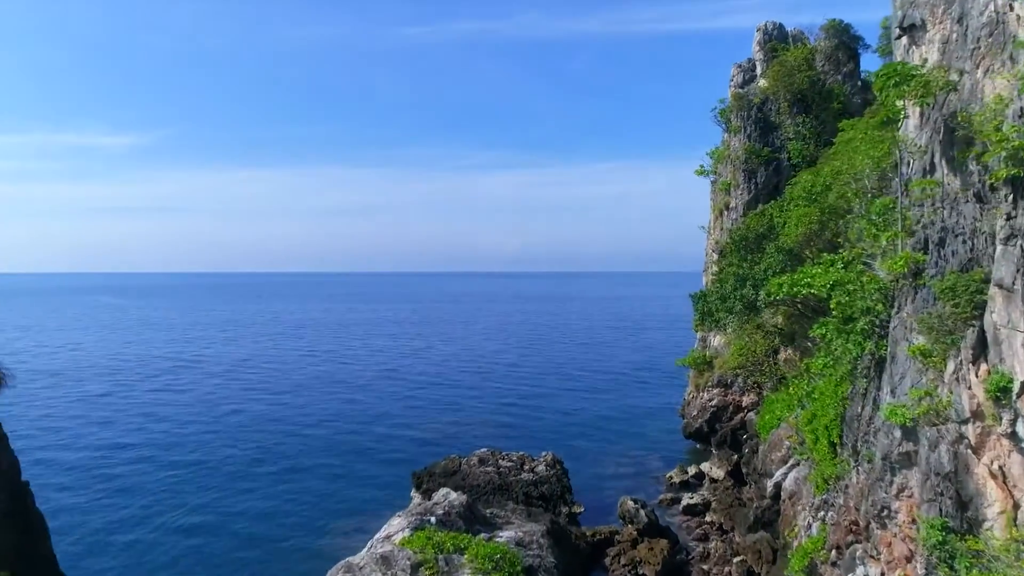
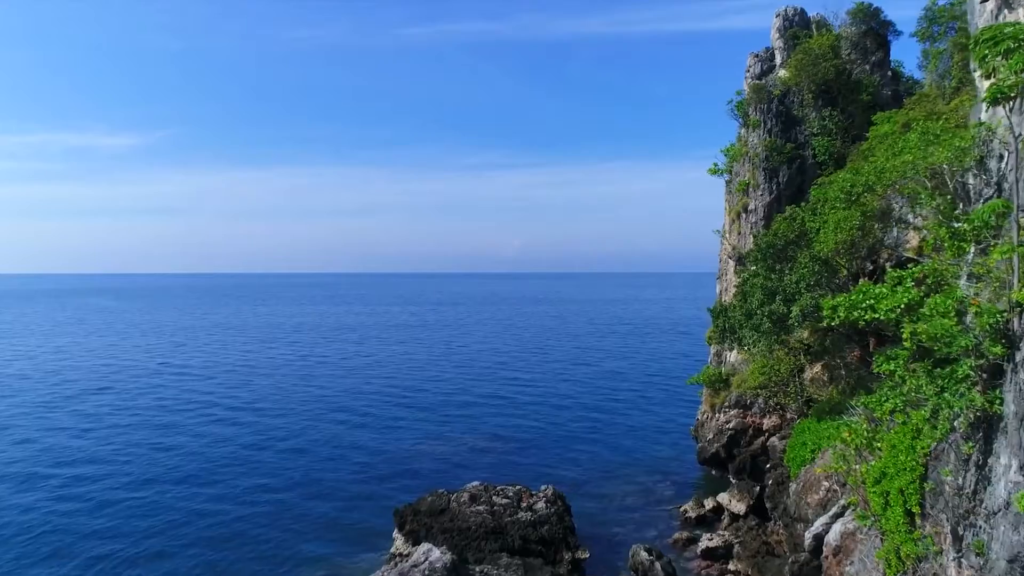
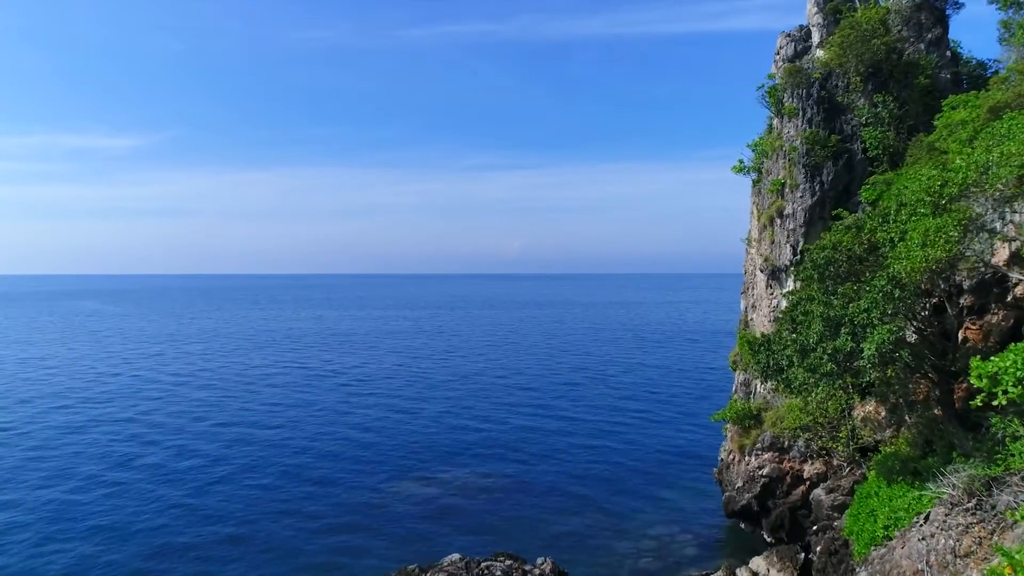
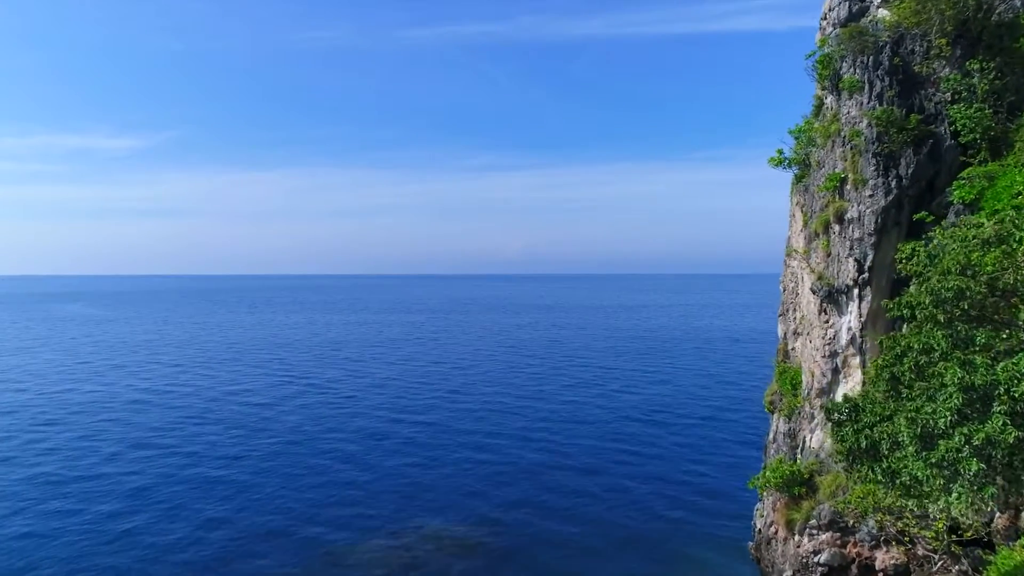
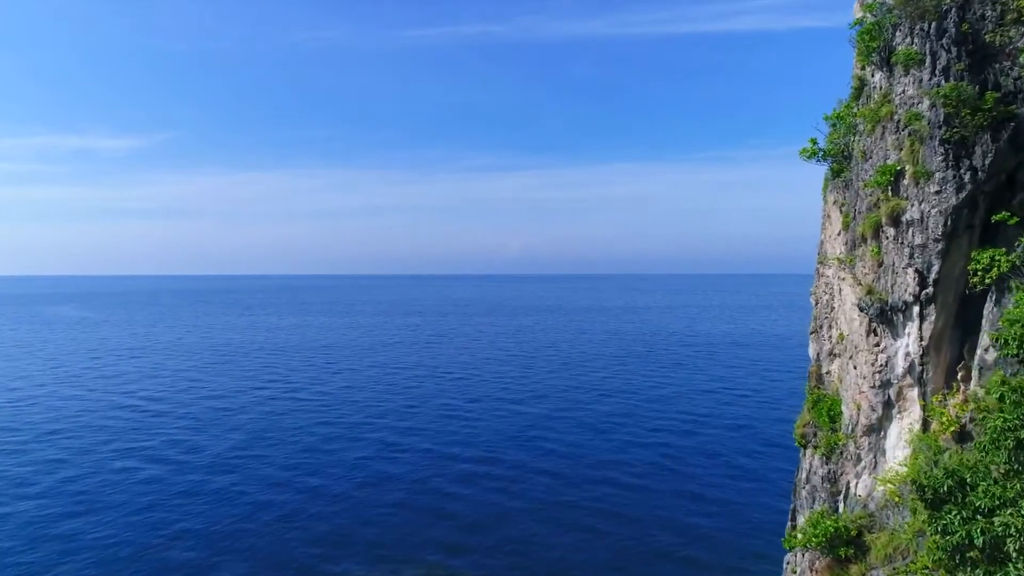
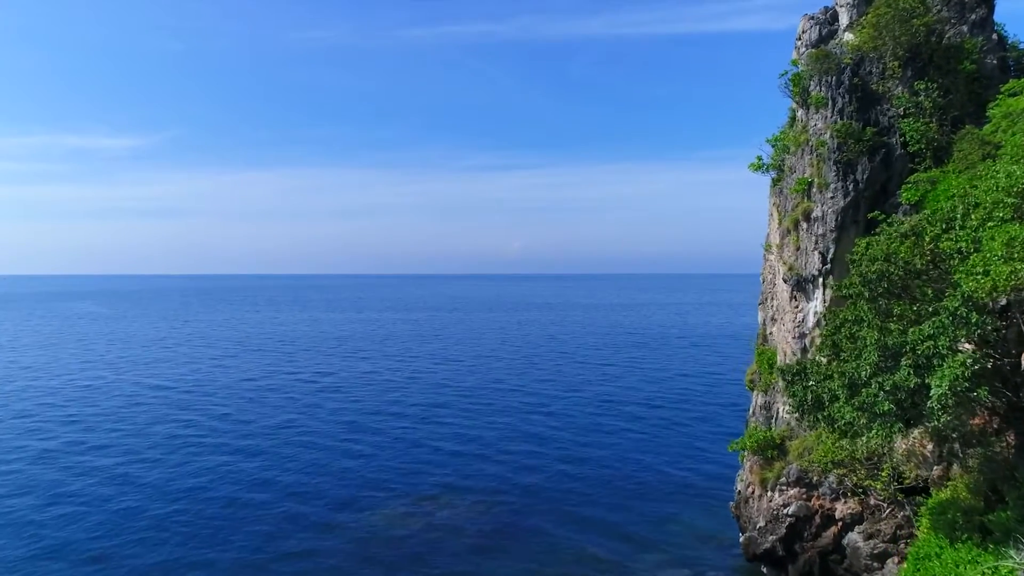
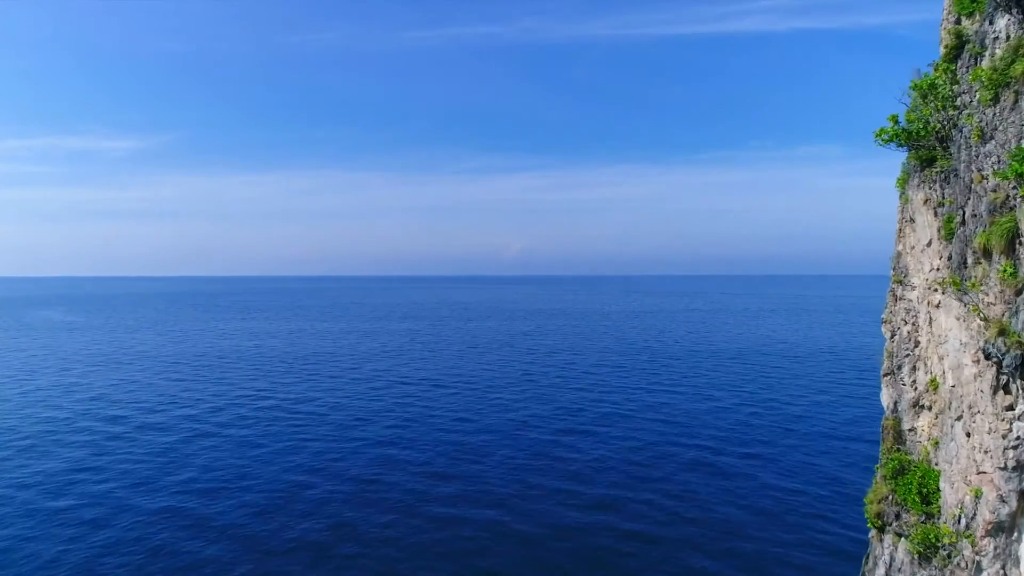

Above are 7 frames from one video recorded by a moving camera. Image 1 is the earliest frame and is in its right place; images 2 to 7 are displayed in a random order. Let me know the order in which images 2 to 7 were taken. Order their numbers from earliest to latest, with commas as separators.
2, 3, 6, 4, 5, 7
